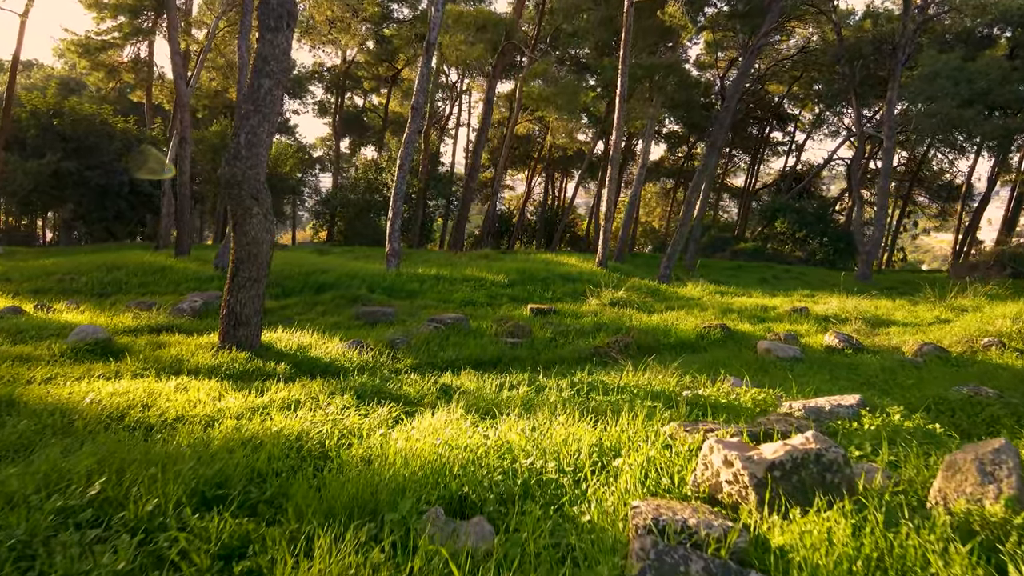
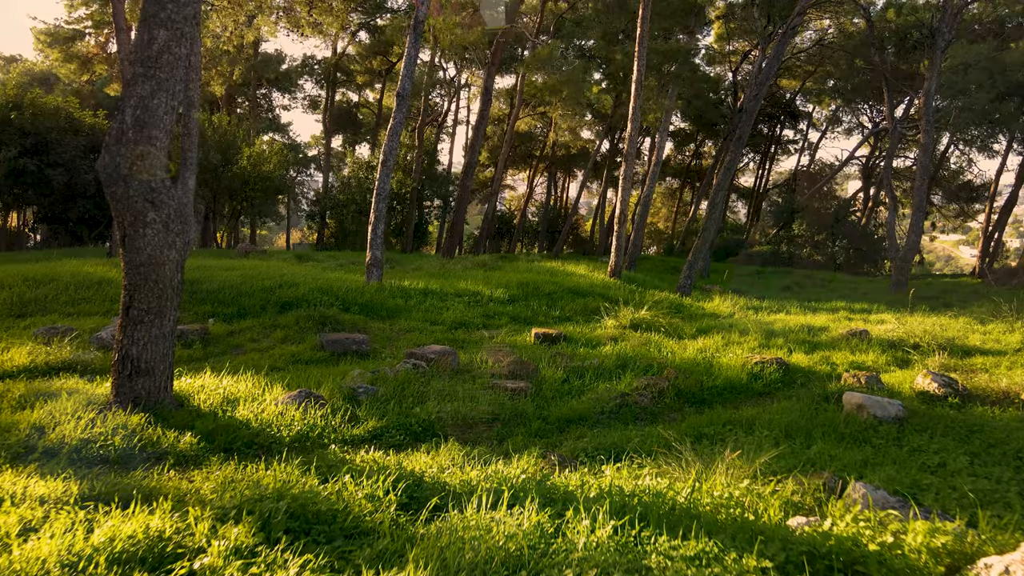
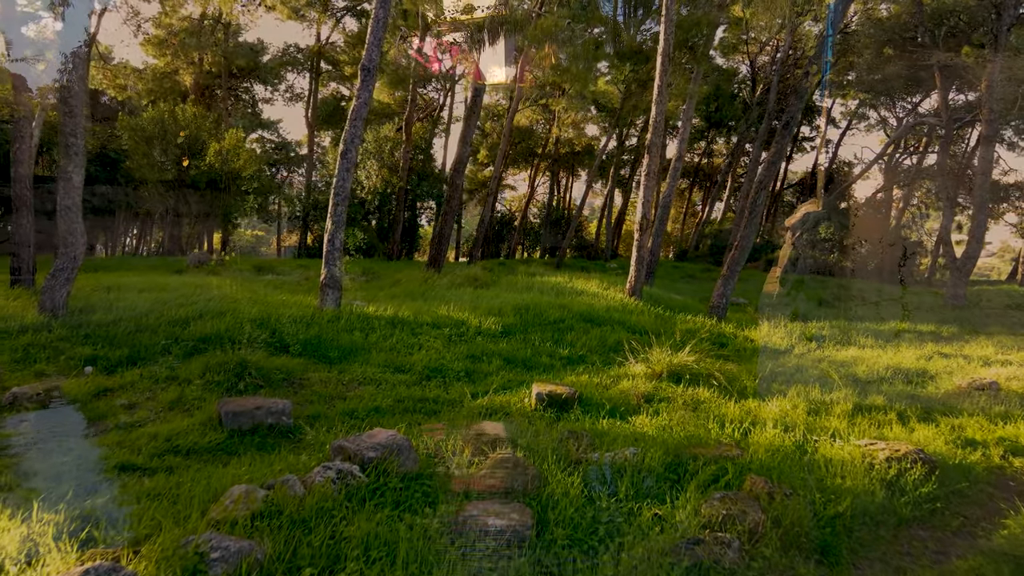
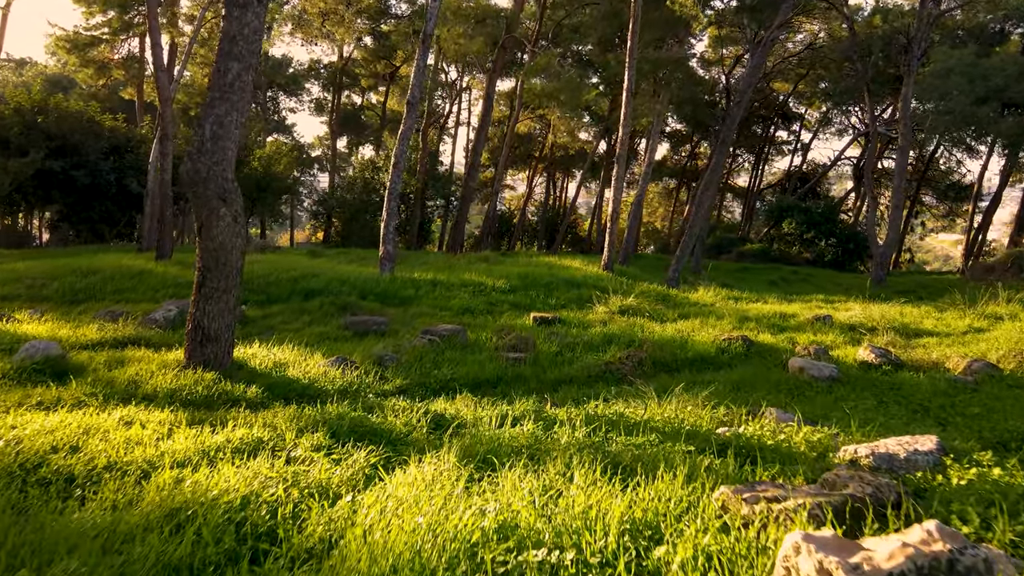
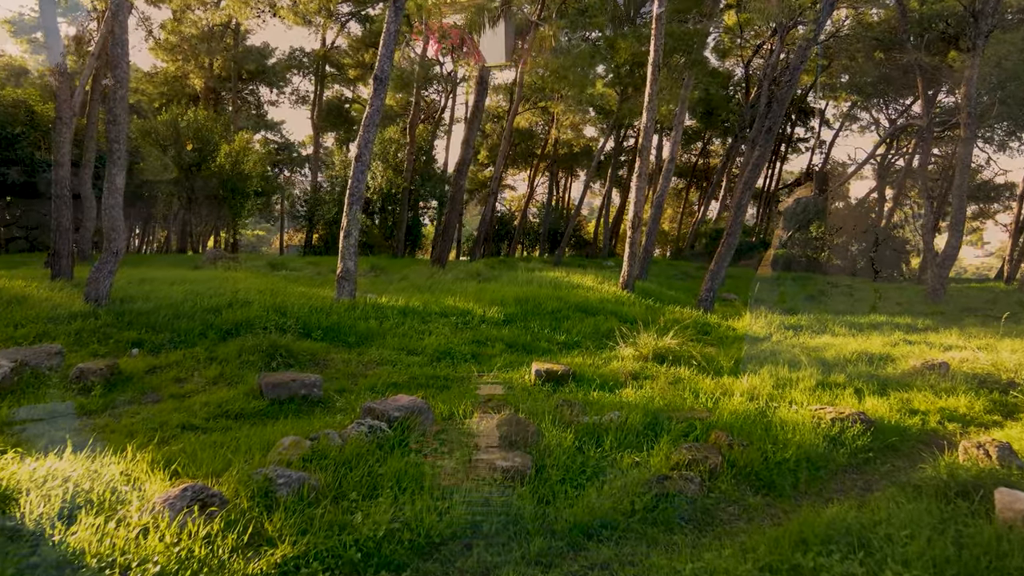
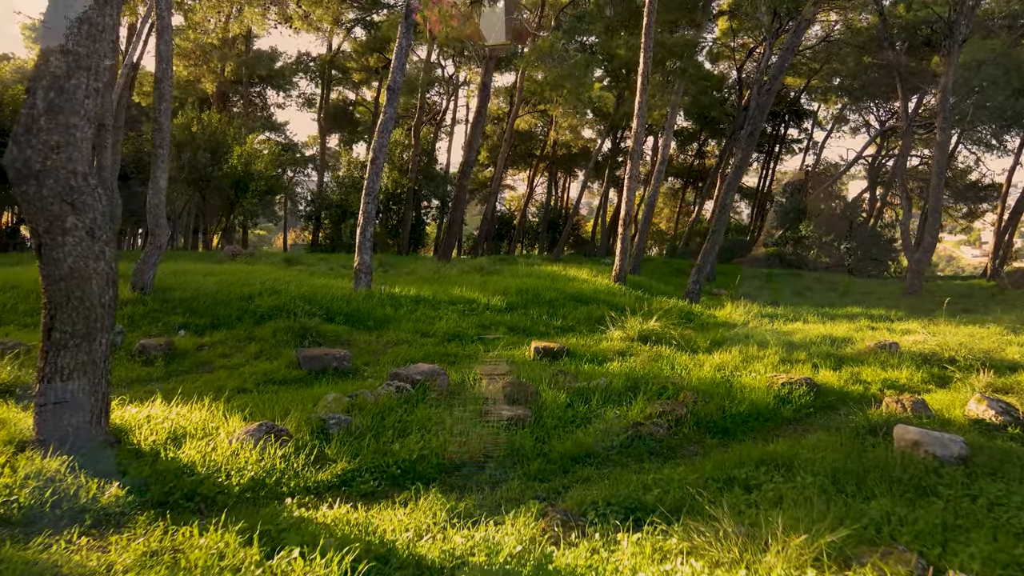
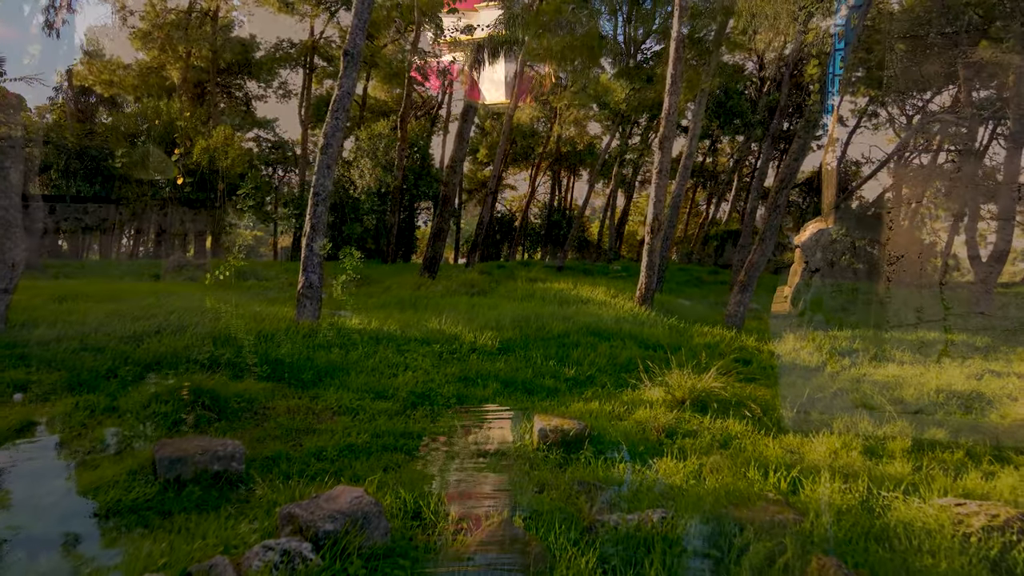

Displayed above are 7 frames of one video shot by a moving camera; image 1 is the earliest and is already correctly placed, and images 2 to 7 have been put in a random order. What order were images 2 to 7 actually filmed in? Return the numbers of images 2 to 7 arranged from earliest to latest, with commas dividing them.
4, 2, 6, 5, 3, 7
